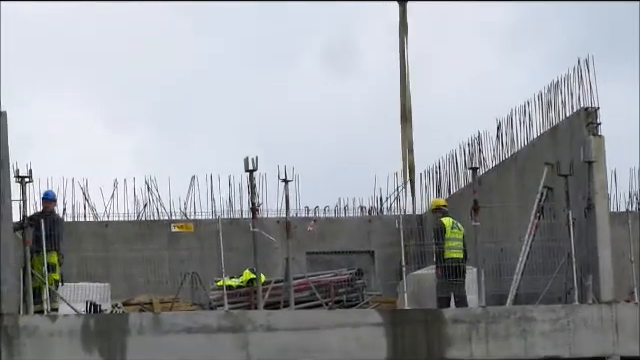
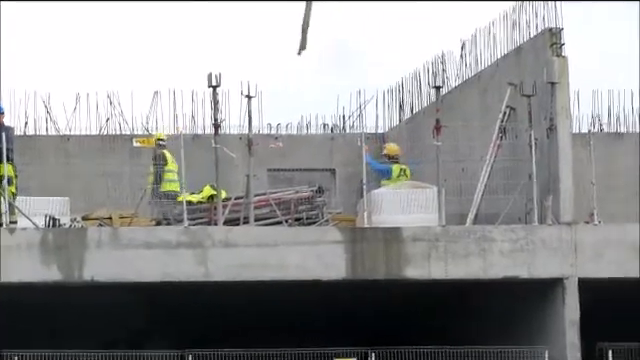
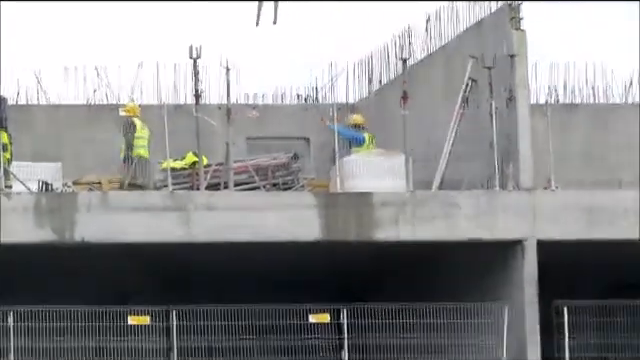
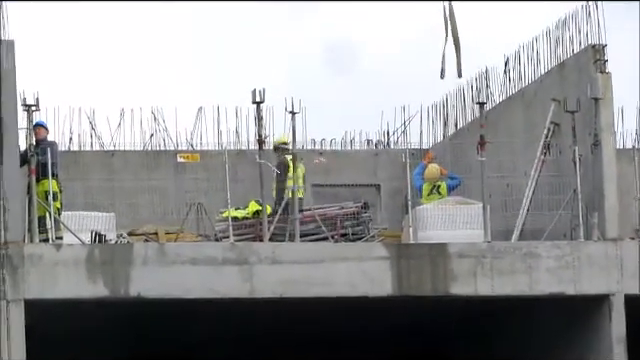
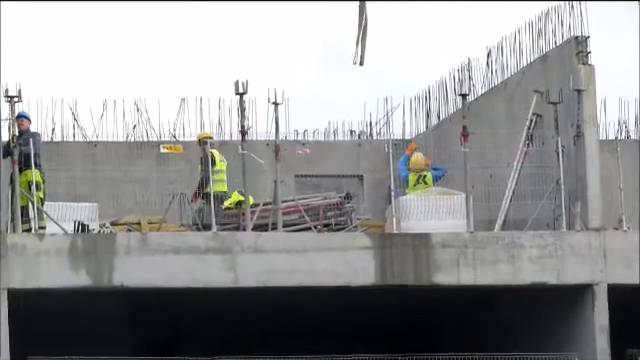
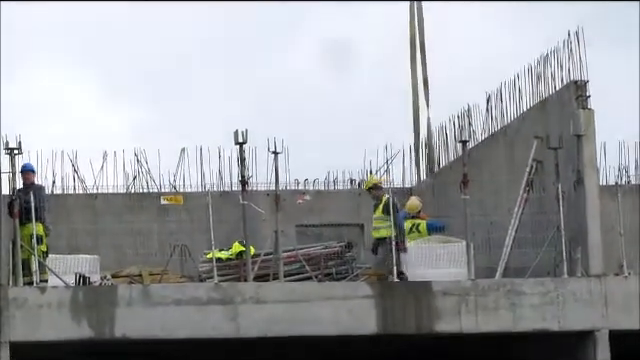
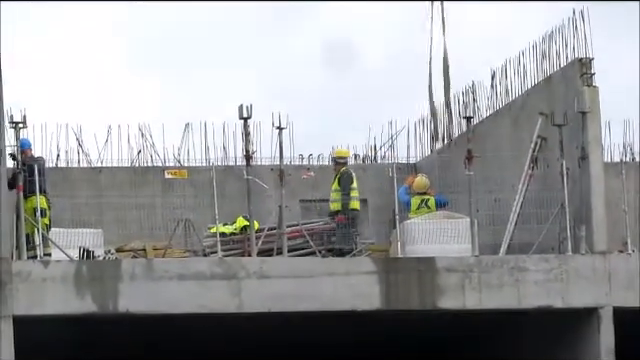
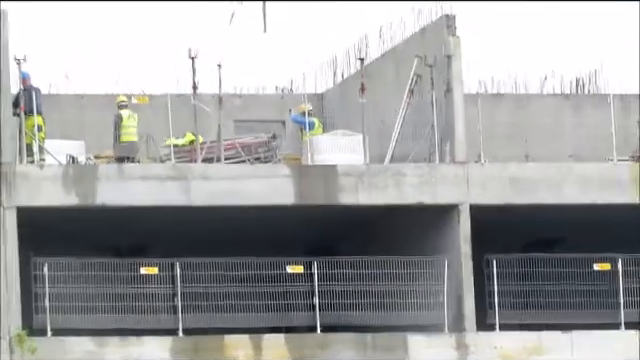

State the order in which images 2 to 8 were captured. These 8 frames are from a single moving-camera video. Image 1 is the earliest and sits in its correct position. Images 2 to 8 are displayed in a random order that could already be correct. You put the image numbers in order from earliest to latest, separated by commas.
6, 7, 4, 5, 2, 3, 8
